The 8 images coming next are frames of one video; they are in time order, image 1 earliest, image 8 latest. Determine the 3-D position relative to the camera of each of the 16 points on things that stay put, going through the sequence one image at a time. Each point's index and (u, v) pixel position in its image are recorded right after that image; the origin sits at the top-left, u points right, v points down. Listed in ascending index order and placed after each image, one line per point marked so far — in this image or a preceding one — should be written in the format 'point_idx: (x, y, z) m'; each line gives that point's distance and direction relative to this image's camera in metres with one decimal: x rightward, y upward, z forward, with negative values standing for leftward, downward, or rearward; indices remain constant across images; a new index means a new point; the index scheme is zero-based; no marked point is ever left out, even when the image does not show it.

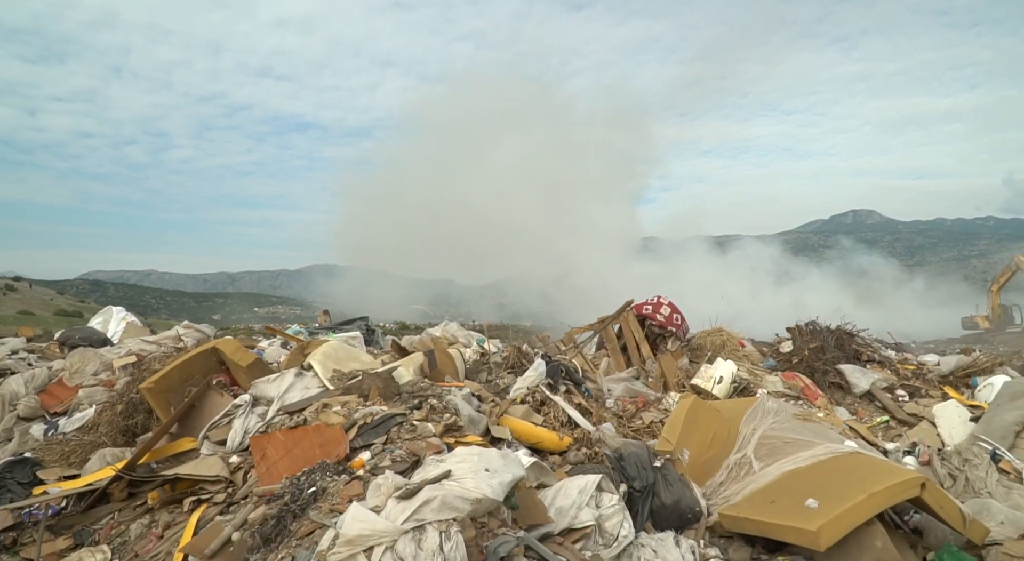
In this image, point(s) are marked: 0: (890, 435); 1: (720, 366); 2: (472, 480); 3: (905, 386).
0: (+2.9, -1.2, +4.2) m
1: (+1.7, -0.7, +4.5) m
2: (-0.2, -0.9, +2.3) m
3: (+3.4, -0.9, +4.7) m
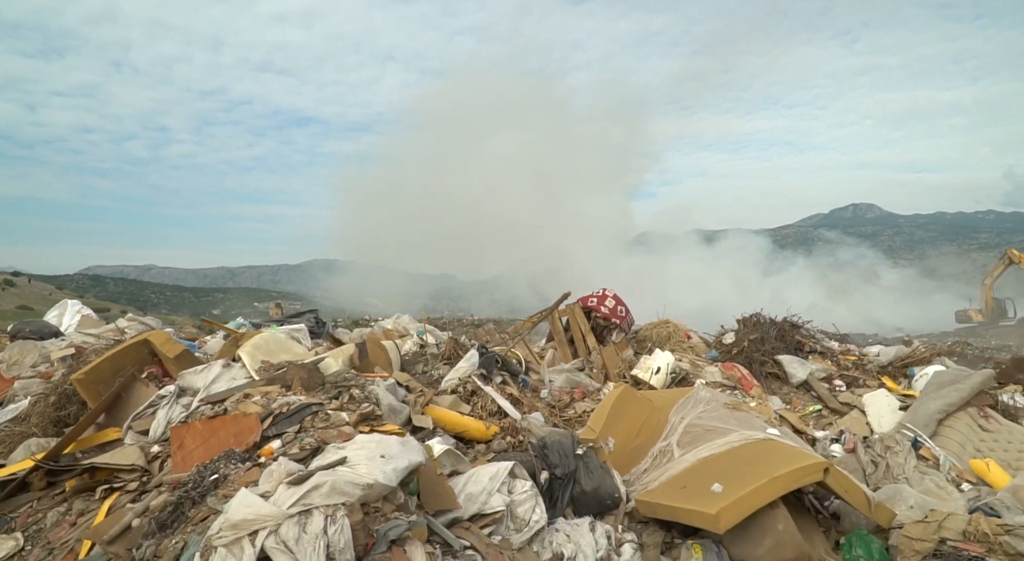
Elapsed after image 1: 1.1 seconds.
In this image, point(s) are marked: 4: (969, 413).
0: (+2.4, -1.1, +4.2) m
1: (+1.2, -0.6, +4.6) m
2: (-0.7, -0.8, +2.4) m
3: (+3.0, -0.8, +4.8) m
4: (+3.4, -1.0, +4.1) m
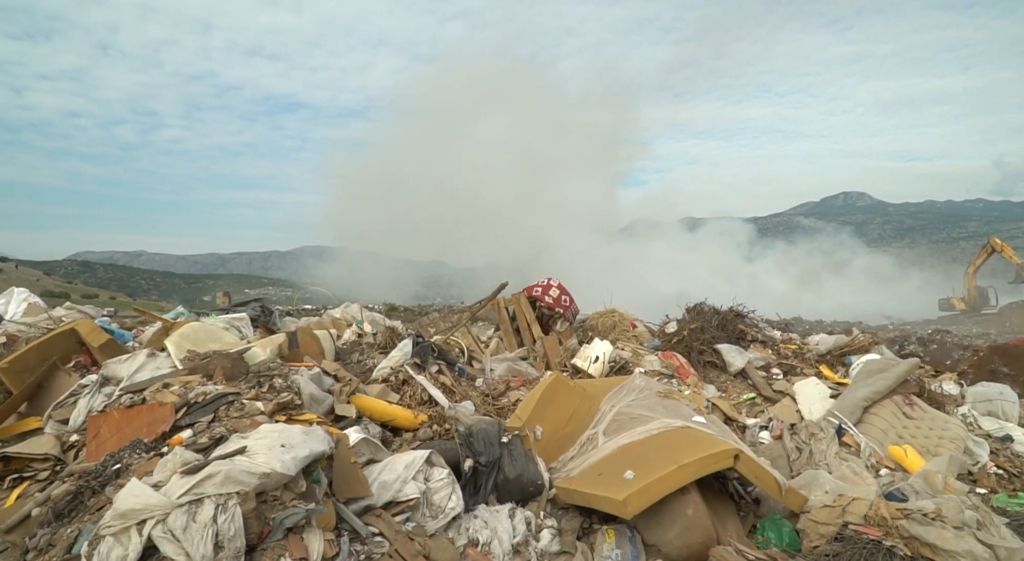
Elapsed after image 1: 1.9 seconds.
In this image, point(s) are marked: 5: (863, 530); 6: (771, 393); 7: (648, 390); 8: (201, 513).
0: (+1.9, -1.1, +4.3) m
1: (+0.7, -0.6, +4.6) m
2: (-1.1, -0.8, +2.4) m
3: (+2.4, -0.8, +4.9) m
4: (+3.0, -0.9, +4.2) m
5: (+1.9, -1.4, +3.0) m
6: (+2.1, -0.9, +4.5) m
7: (+1.0, -0.8, +4.1) m
8: (-1.3, -1.0, +2.2) m
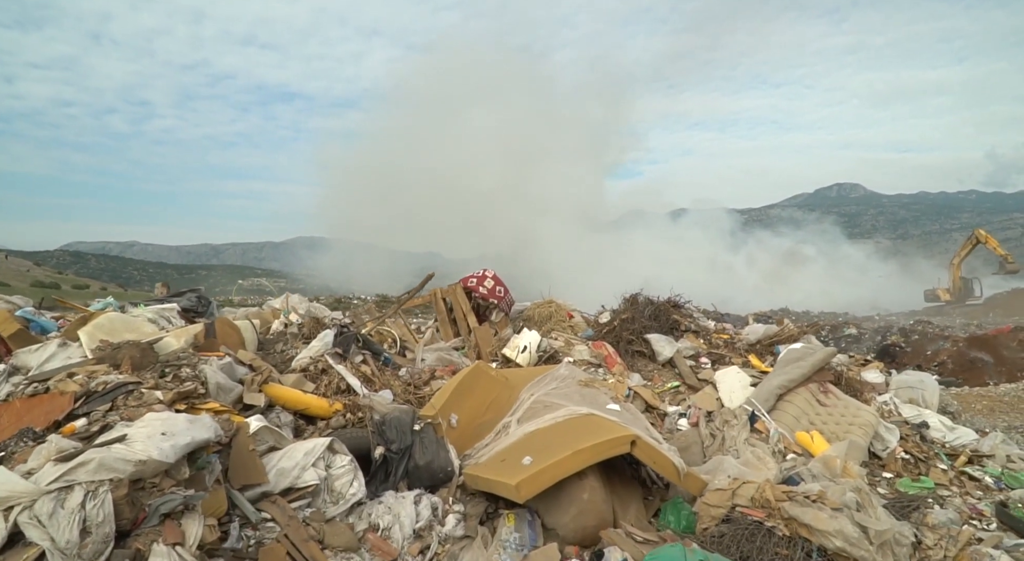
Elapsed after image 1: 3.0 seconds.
0: (+1.3, -1.0, +4.4) m
1: (+0.1, -0.5, +4.7) m
2: (-1.7, -0.7, +2.5) m
3: (+1.8, -0.7, +5.0) m
4: (+2.4, -0.9, +4.3) m
5: (+1.3, -1.3, +3.1) m
6: (+1.5, -0.9, +4.6) m
7: (+0.5, -0.8, +4.2) m
8: (-1.8, -0.9, +2.2) m
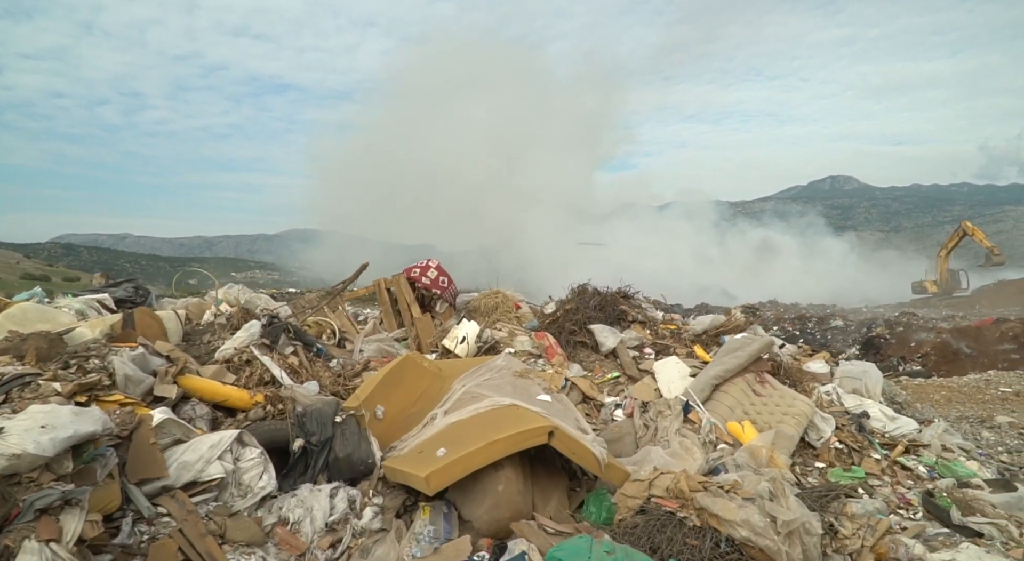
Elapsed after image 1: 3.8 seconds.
0: (+0.8, -0.9, +4.4) m
1: (-0.4, -0.4, +4.6) m
2: (-2.2, -0.7, +2.4) m
3: (+1.3, -0.6, +4.9) m
4: (+1.8, -0.8, +4.3) m
5: (+0.8, -1.3, +3.0) m
6: (+1.0, -0.8, +4.5) m
7: (-0.1, -0.7, +4.2) m
8: (-2.3, -0.9, +2.2) m
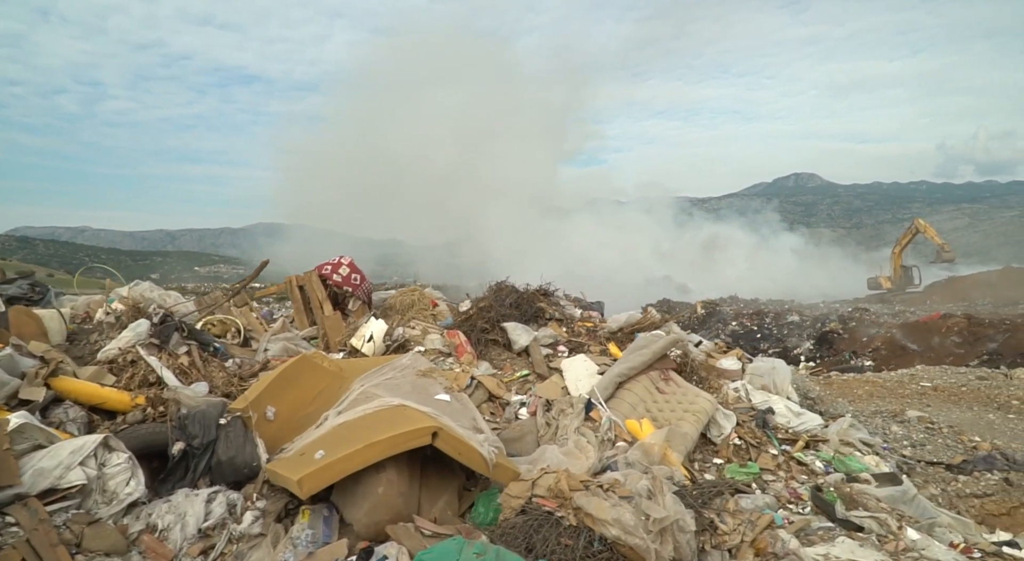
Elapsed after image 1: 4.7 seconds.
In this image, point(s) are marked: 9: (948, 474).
0: (+0.1, -0.9, +4.4) m
1: (-1.1, -0.4, +4.6) m
2: (-2.8, -0.7, +2.2) m
3: (+0.5, -0.6, +5.0) m
4: (+1.1, -0.8, +4.3) m
5: (+0.2, -1.2, +3.0) m
6: (+0.3, -0.7, +4.5) m
7: (-0.8, -0.7, +4.1) m
8: (-2.9, -0.8, +2.0) m
9: (+3.8, -1.7, +4.7) m
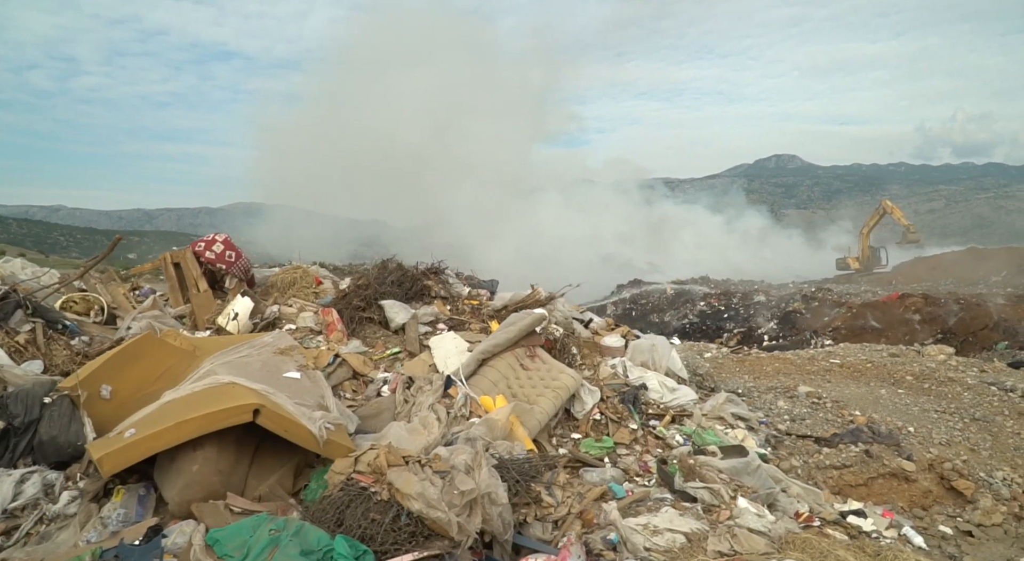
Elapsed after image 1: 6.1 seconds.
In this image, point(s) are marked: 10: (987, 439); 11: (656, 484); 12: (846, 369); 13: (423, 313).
0: (-1.0, -0.7, +4.3) m
1: (-2.2, -0.2, +4.5) m
2: (-3.8, -0.6, +2.1) m
3: (-0.5, -0.3, +4.9) m
4: (0.0, -0.6, +4.3) m
5: (-0.8, -1.1, +3.0) m
6: (-0.8, -0.6, +4.5) m
7: (-1.8, -0.5, +4.0) m
8: (-3.9, -0.7, +1.8) m
9: (+2.7, -1.5, +4.9) m
10: (+4.6, -1.5, +5.2) m
11: (+1.0, -1.4, +3.7) m
12: (+4.7, -1.3, +7.6) m
13: (-0.8, -0.3, +4.9) m
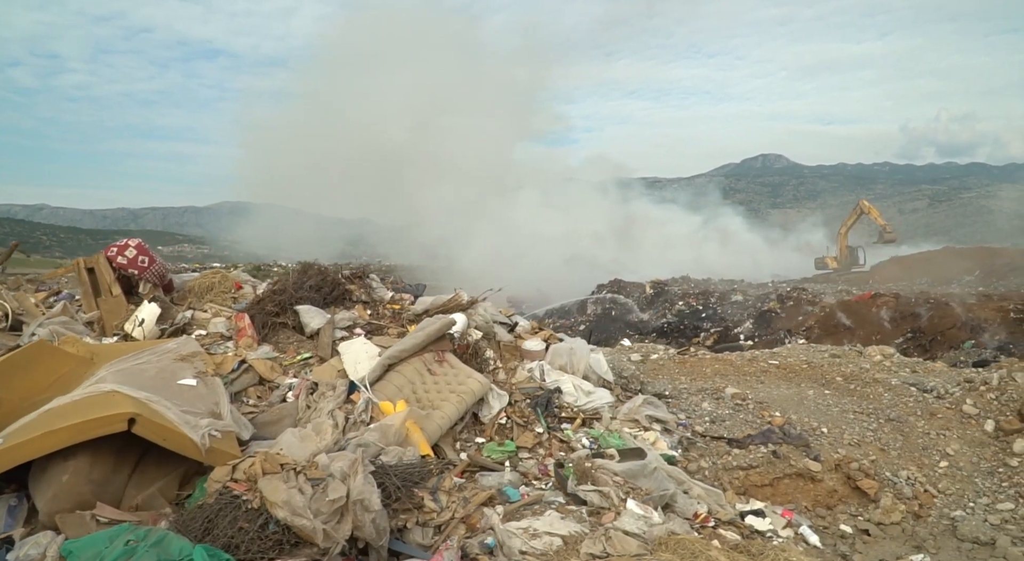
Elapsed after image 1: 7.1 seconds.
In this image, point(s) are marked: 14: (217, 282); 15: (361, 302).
0: (-1.7, -0.7, +4.4) m
1: (-3.0, -0.2, +4.4) m
2: (-4.5, -0.6, +2.0) m
3: (-1.3, -0.4, +4.9) m
4: (-0.7, -0.6, +4.3) m
5: (-1.5, -1.2, +3.0) m
6: (-1.5, -0.6, +4.5) m
7: (-2.6, -0.5, +4.0) m
8: (-4.6, -0.8, +1.8) m
9: (+2.0, -1.5, +5.0) m
10: (+3.9, -1.6, +5.4) m
11: (+0.3, -1.4, +3.7) m
12: (+3.9, -1.3, +7.8) m
13: (-1.5, -0.3, +4.9) m
14: (-2.8, 0.0, +5.1) m
15: (-1.4, -0.2, +5.2) m
